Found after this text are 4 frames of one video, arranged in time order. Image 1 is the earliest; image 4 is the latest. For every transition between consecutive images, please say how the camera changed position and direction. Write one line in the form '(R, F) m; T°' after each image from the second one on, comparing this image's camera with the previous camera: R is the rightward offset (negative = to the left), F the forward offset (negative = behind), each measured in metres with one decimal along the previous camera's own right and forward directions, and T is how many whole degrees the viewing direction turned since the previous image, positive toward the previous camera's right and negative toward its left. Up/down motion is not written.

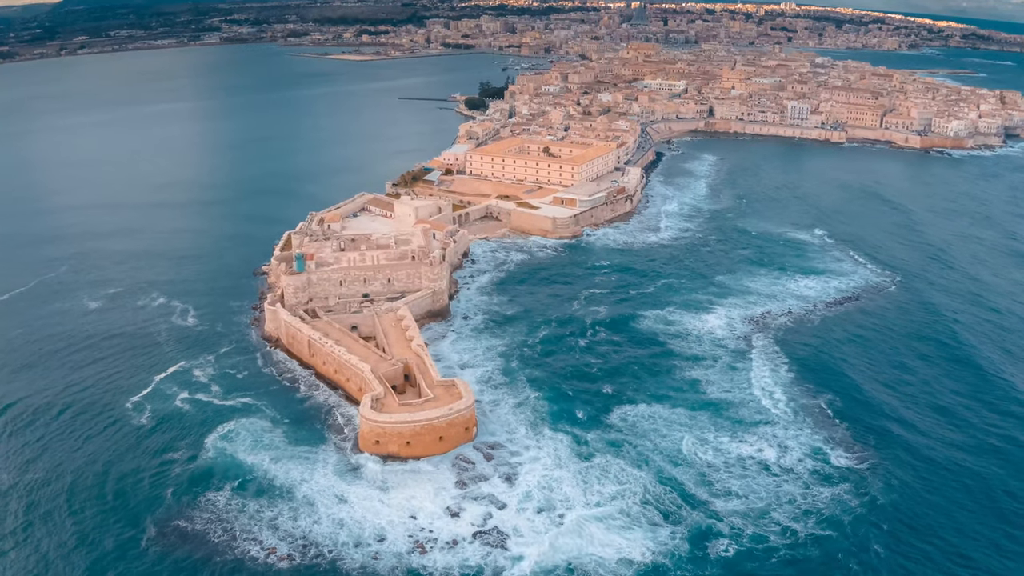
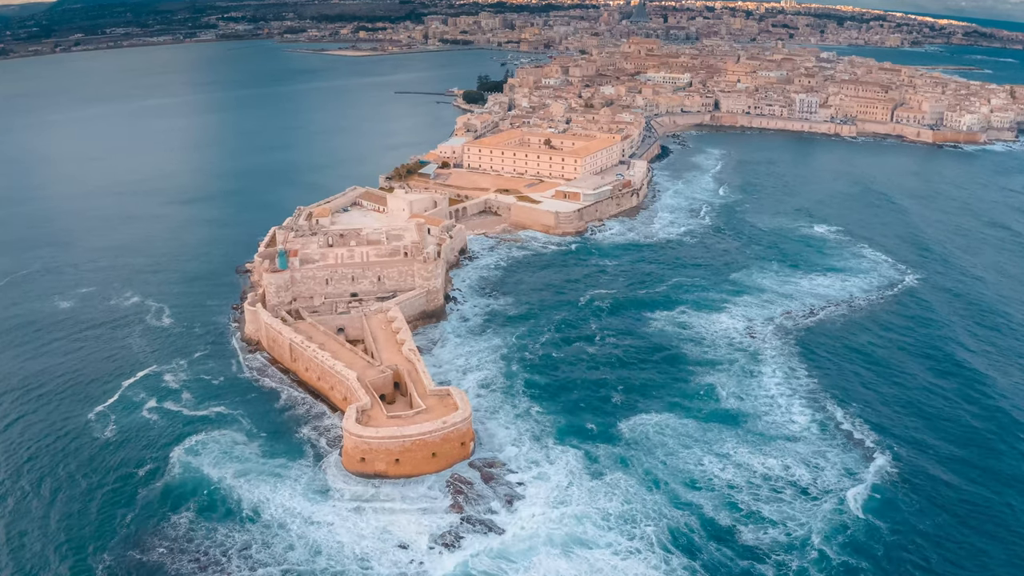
(-0.1, +2.6) m; 0°
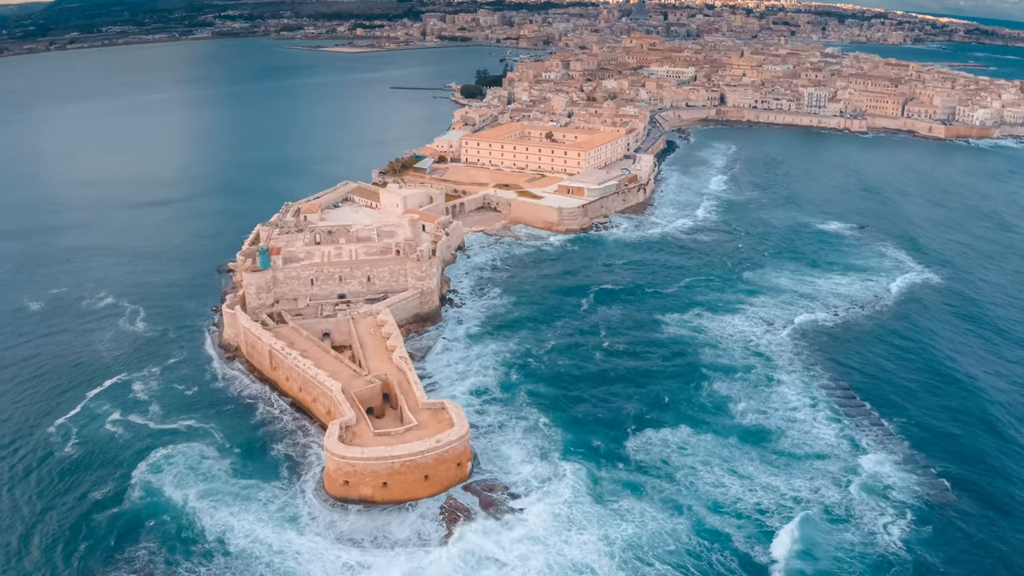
(-0.1, +2.4) m; 0°
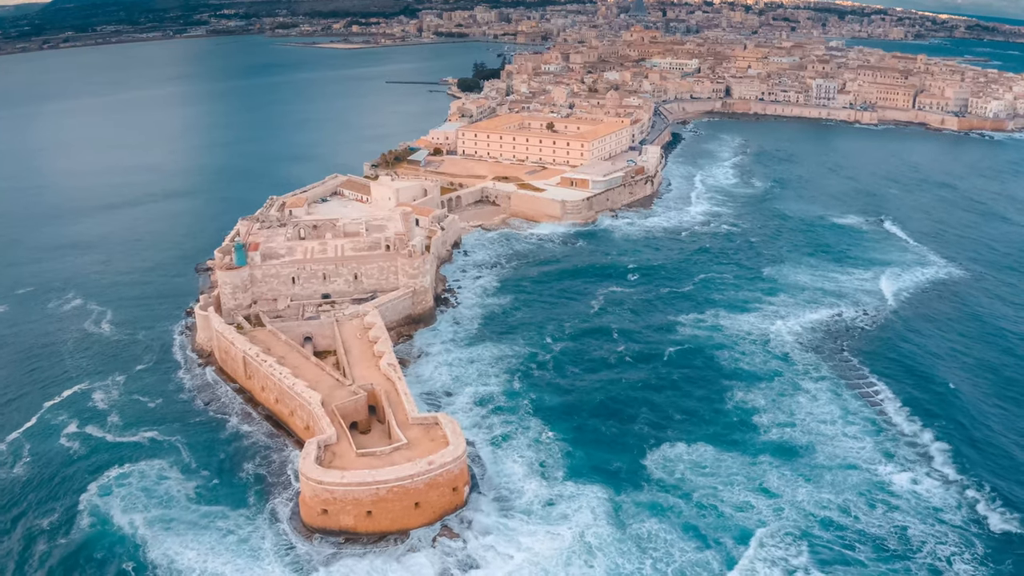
(-0.1, +2.6) m; 0°
